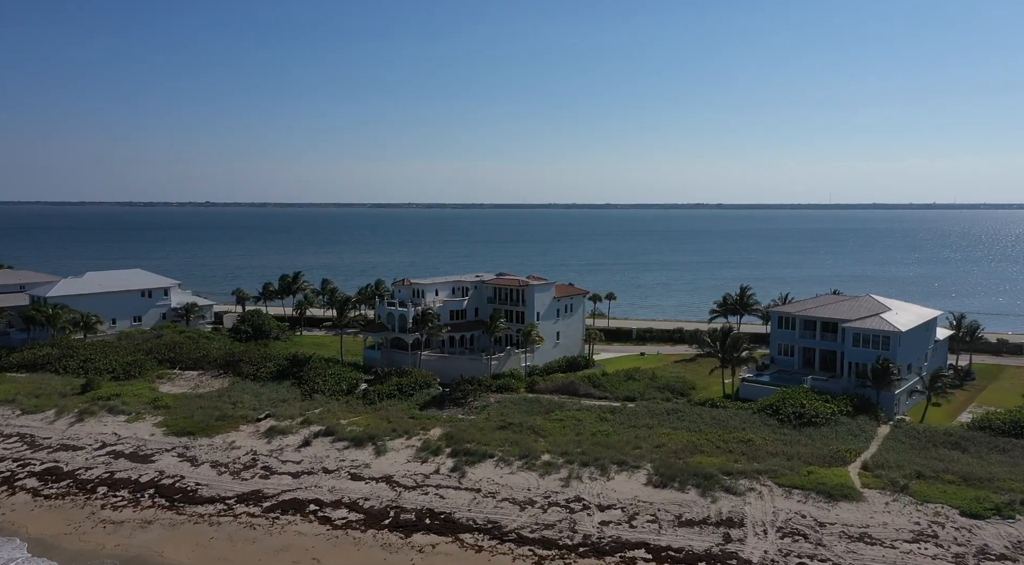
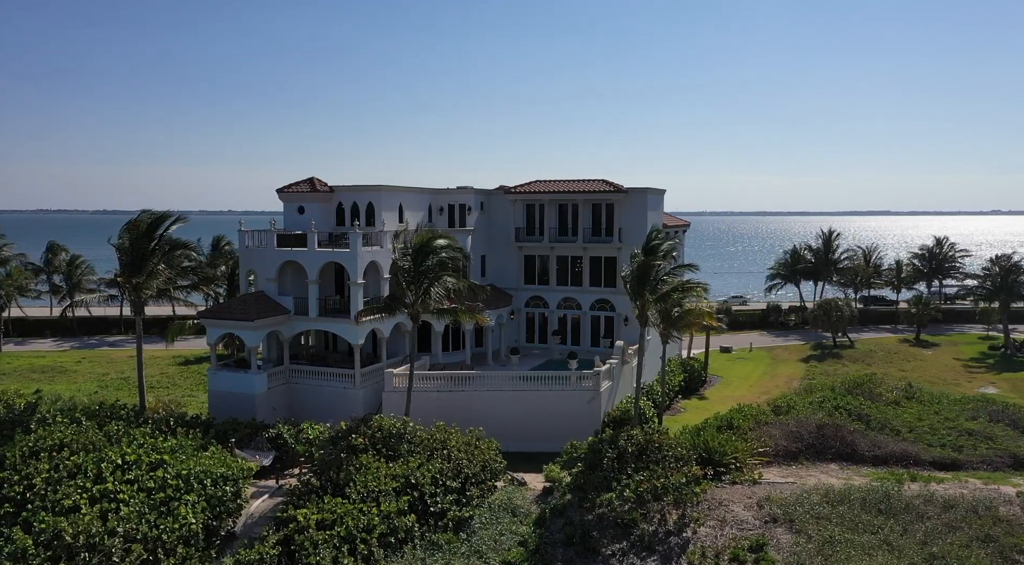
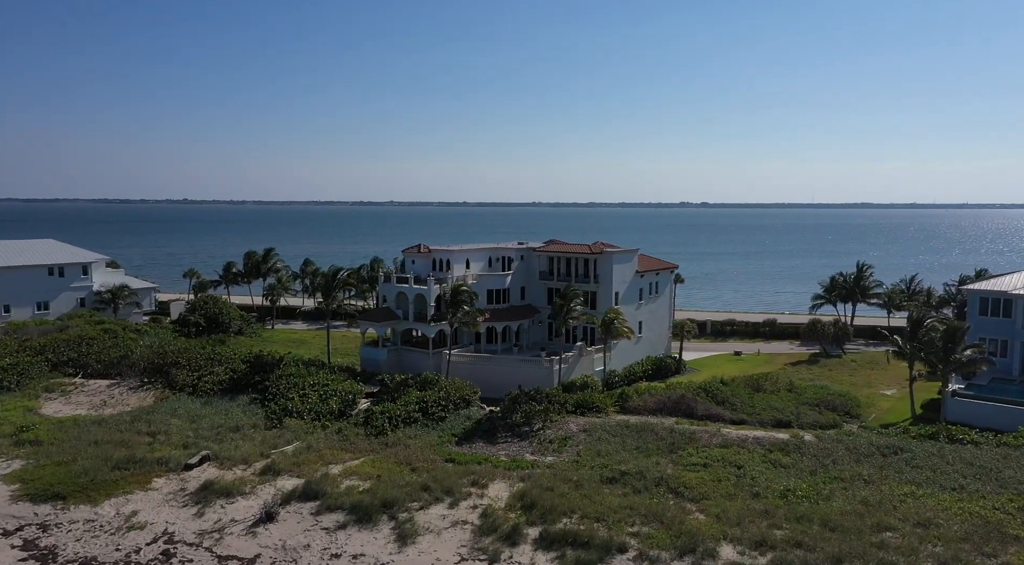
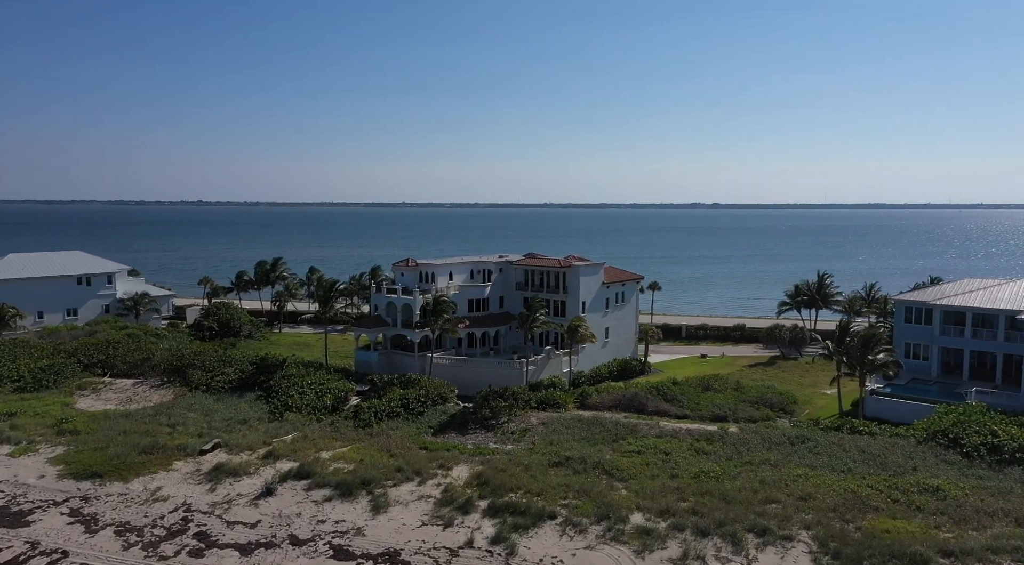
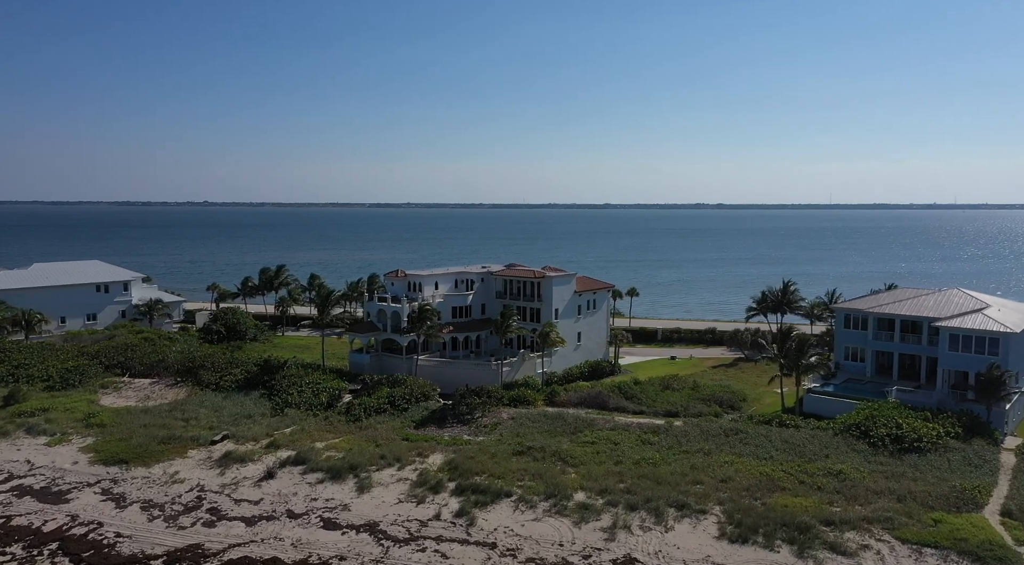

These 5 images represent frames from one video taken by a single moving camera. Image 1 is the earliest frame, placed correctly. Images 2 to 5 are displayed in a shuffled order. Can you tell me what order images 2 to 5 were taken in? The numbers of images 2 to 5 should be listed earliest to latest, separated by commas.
5, 4, 3, 2
